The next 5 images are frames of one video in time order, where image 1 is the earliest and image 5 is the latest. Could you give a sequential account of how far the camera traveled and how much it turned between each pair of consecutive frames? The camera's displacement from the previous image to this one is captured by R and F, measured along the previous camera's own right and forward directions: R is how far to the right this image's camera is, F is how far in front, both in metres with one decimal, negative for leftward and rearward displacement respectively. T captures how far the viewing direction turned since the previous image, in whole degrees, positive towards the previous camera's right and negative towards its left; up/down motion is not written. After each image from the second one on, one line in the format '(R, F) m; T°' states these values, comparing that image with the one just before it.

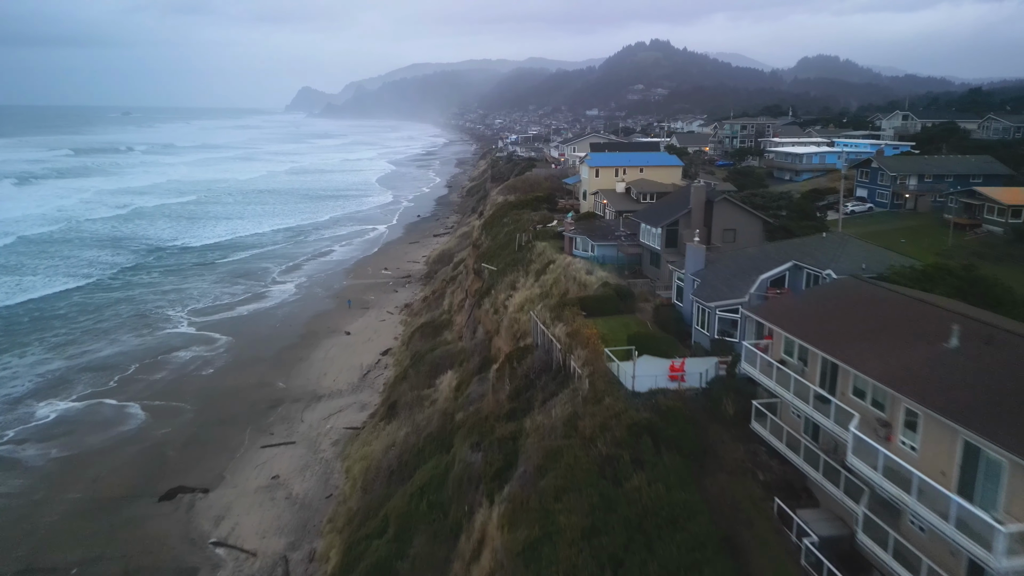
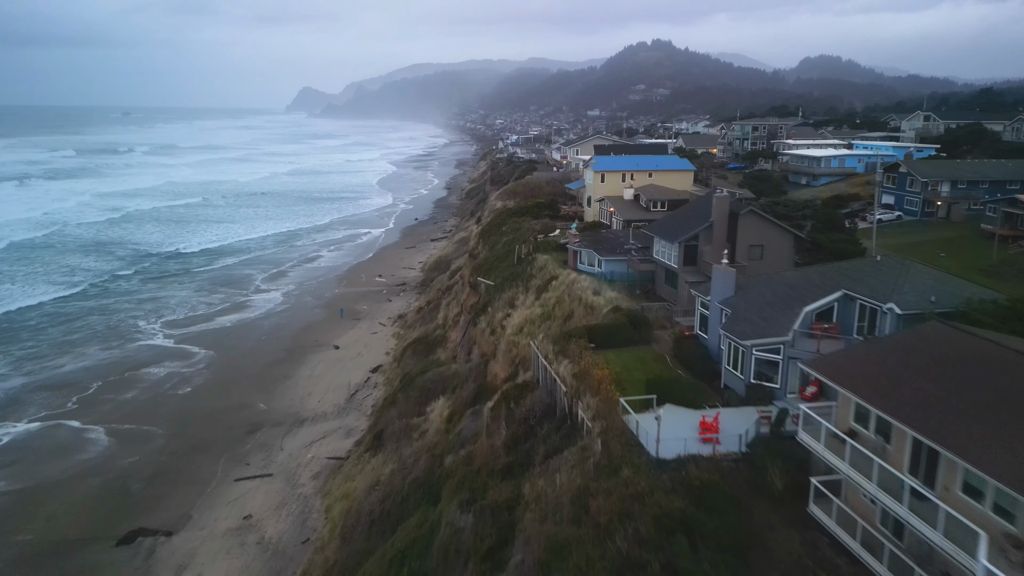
(+0.1, +2.0) m; 0°
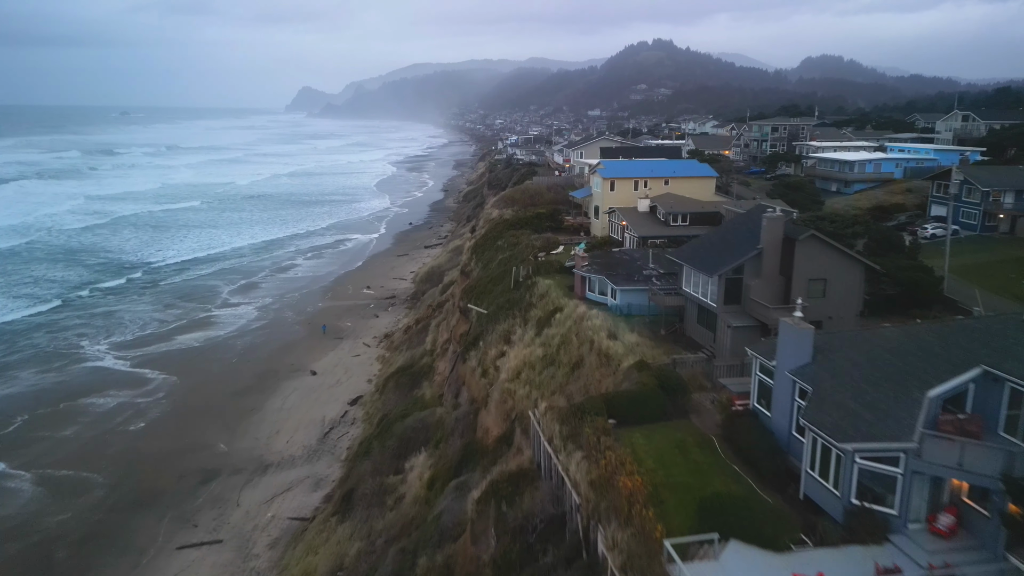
(+0.1, +3.2) m; 0°
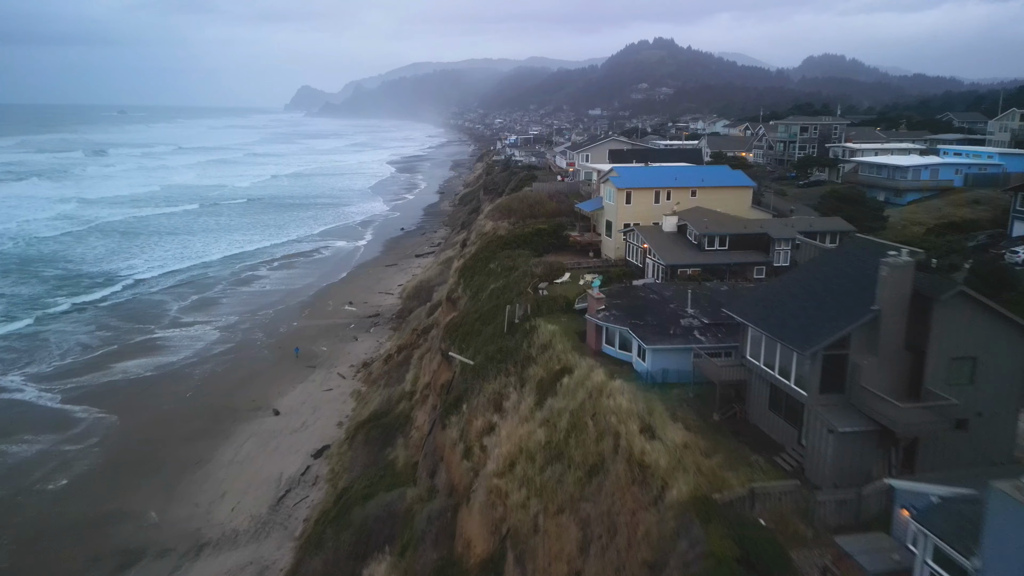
(+0.1, +4.0) m; 0°
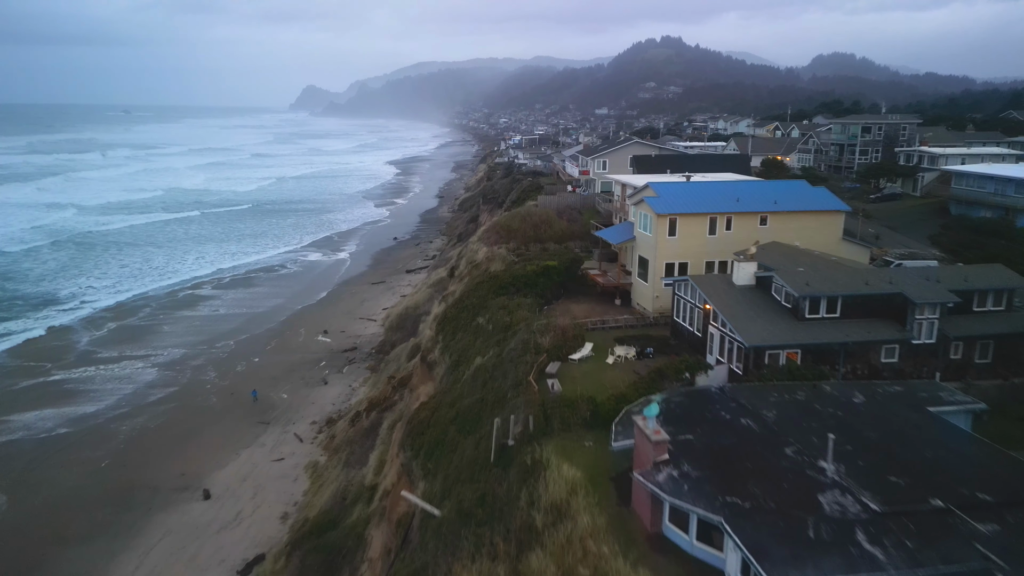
(+0.2, +5.5) m; 0°
